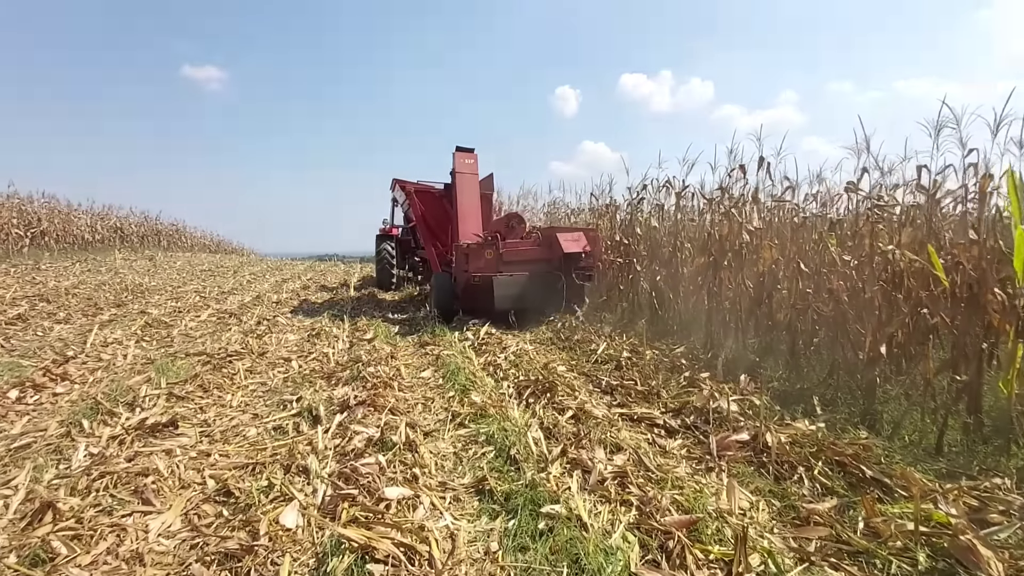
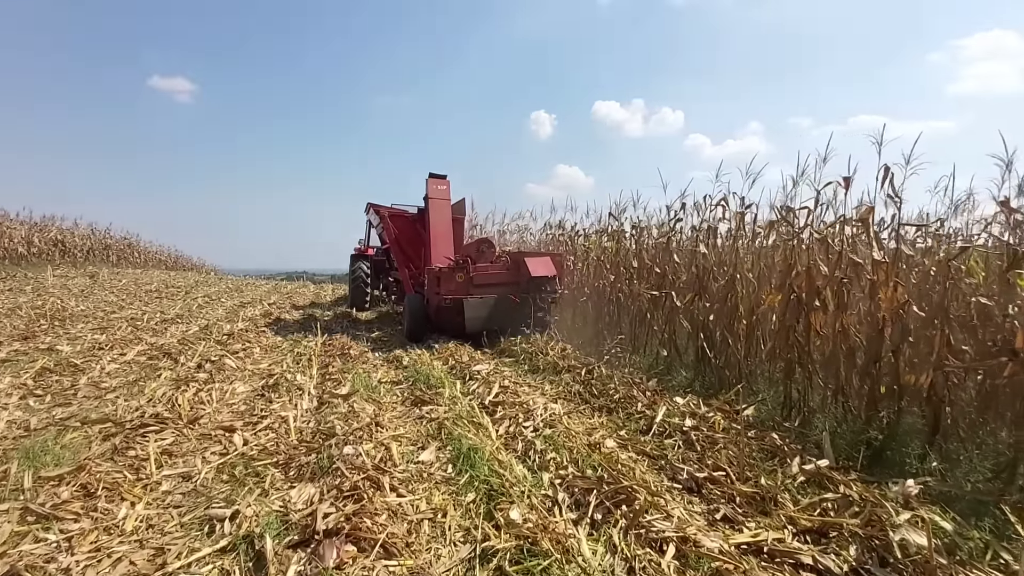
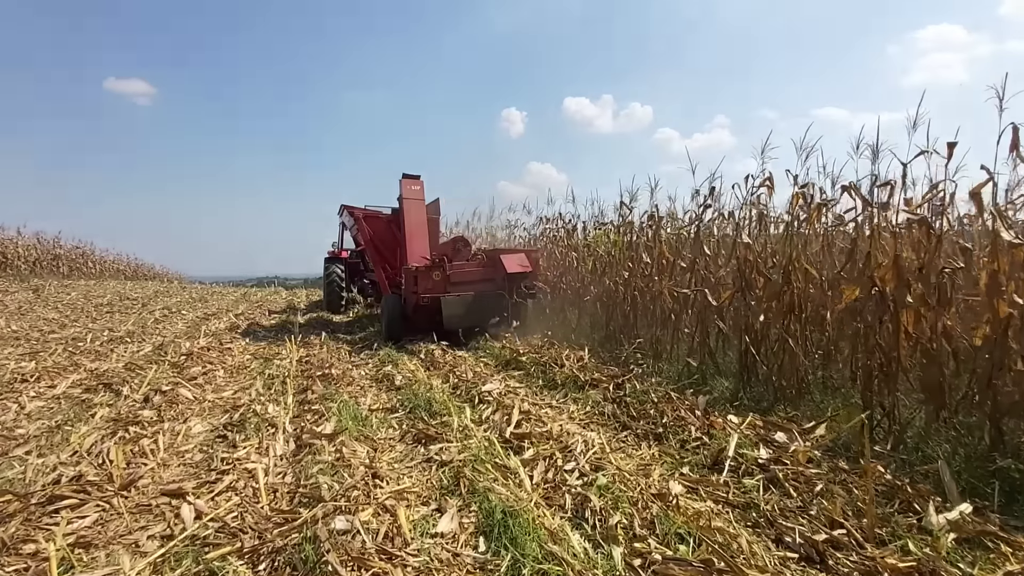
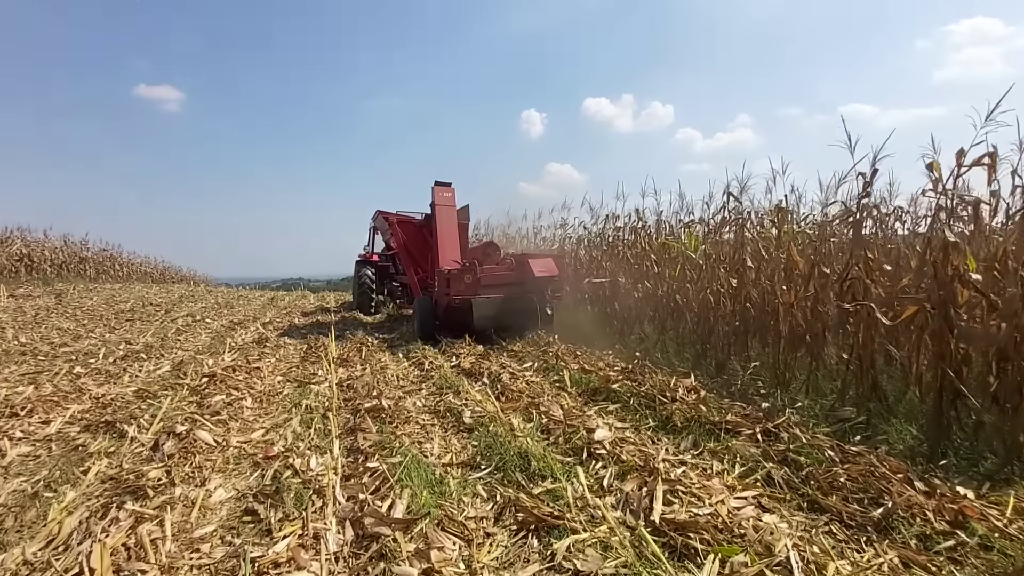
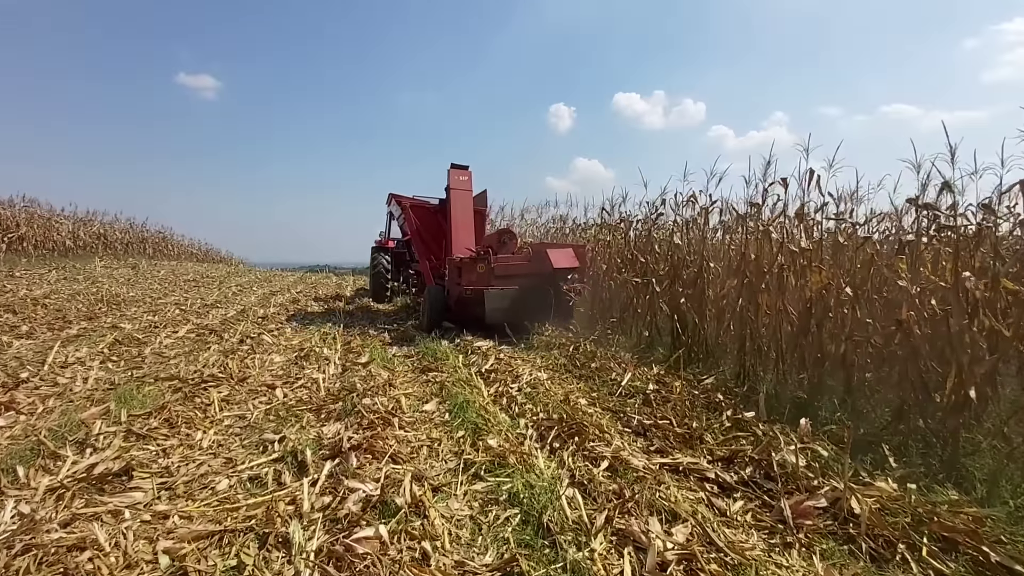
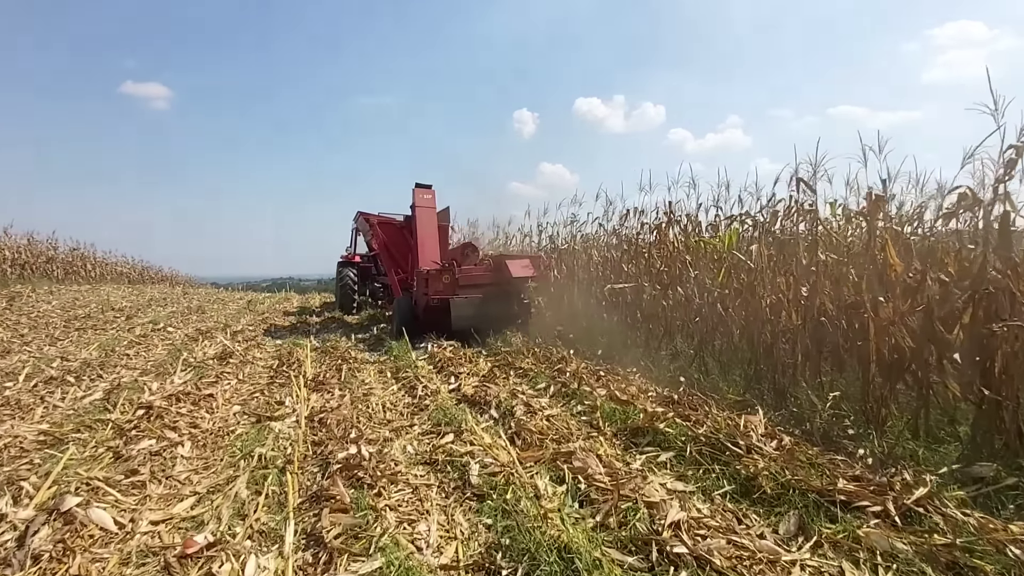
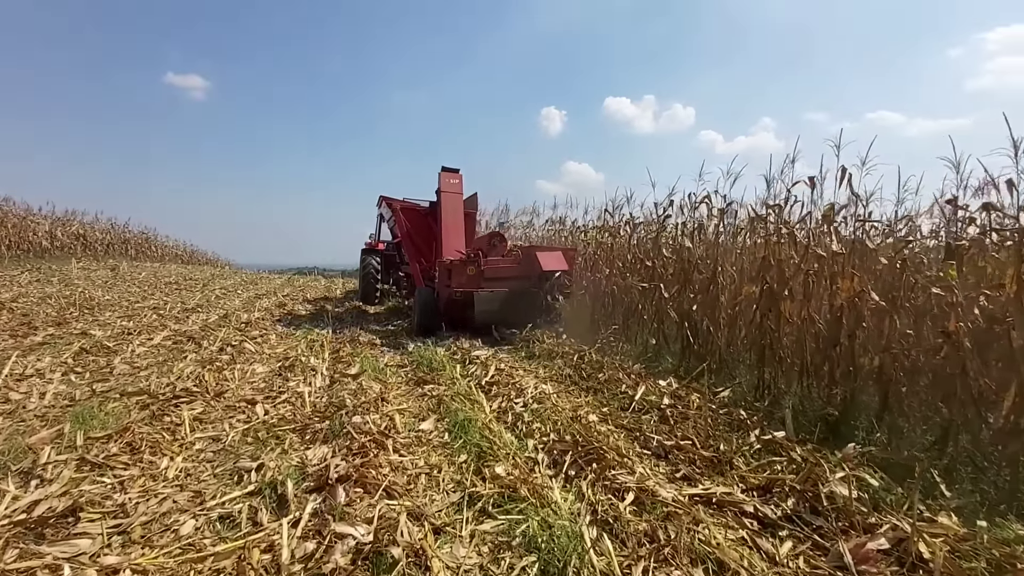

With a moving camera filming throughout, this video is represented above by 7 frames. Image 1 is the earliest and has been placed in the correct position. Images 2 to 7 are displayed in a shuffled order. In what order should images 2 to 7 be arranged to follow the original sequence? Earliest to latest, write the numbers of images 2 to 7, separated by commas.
5, 7, 2, 3, 4, 6
